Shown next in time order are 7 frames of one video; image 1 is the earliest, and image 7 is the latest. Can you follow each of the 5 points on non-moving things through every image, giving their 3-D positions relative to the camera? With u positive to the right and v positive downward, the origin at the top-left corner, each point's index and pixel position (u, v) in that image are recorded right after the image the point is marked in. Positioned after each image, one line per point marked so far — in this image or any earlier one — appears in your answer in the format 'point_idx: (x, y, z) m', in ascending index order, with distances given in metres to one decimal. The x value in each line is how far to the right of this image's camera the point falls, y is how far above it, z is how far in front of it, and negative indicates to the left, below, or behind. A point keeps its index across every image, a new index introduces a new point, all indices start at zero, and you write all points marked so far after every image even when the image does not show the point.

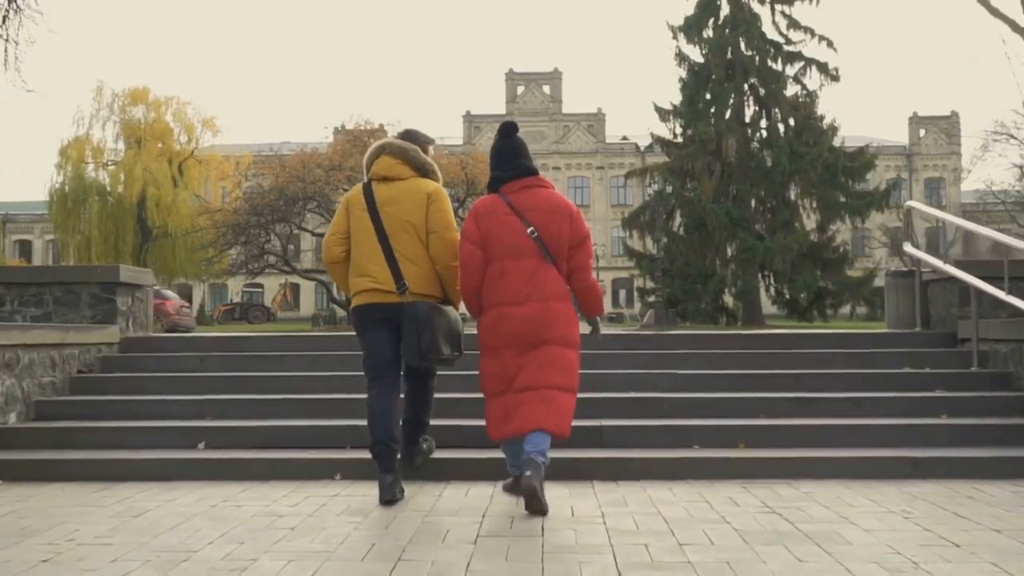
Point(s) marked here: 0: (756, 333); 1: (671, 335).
0: (+2.4, -0.4, +8.1) m
1: (+1.5, -0.5, +8.1) m
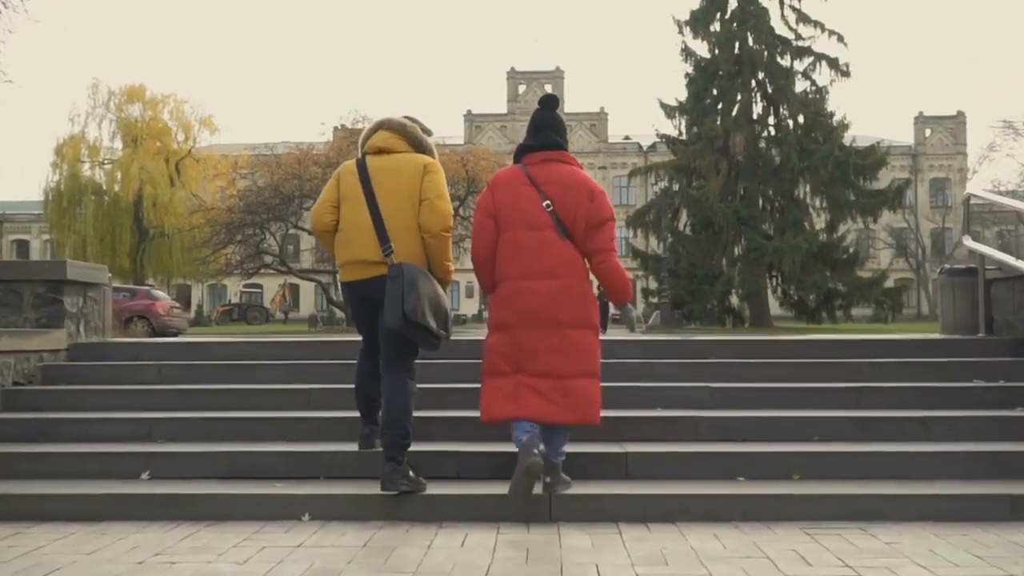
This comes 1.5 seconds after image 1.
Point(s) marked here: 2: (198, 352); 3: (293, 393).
0: (+2.4, -0.4, +7.1) m
1: (+1.6, -0.5, +7.0) m
2: (-2.7, -0.5, +7.2) m
3: (-1.6, -0.8, +6.3) m
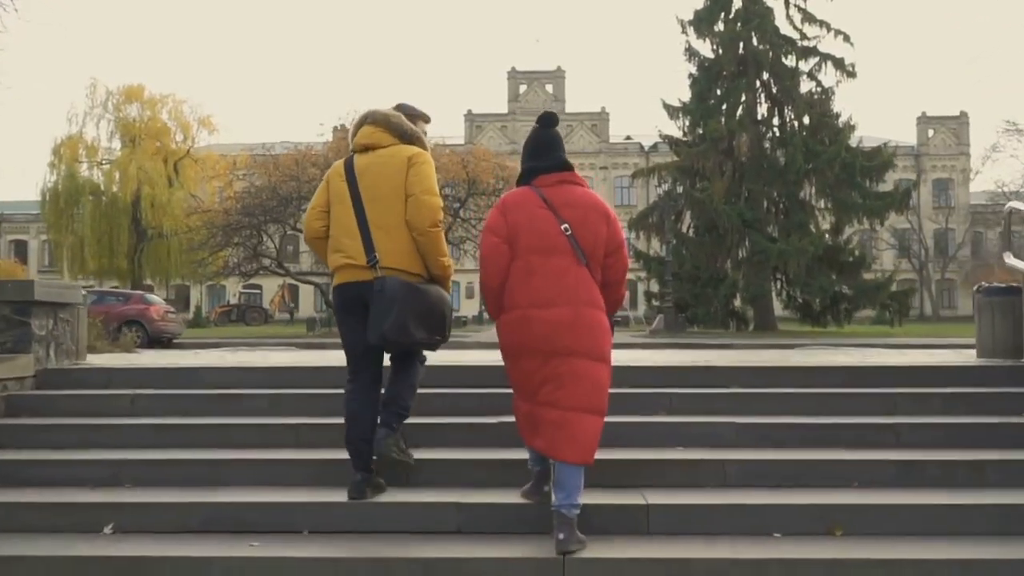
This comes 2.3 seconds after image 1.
0: (+2.5, -0.6, +6.5) m
1: (+1.6, -0.6, +6.5) m
2: (-2.7, -0.7, +6.6) m
3: (-1.6, -0.9, +5.7) m
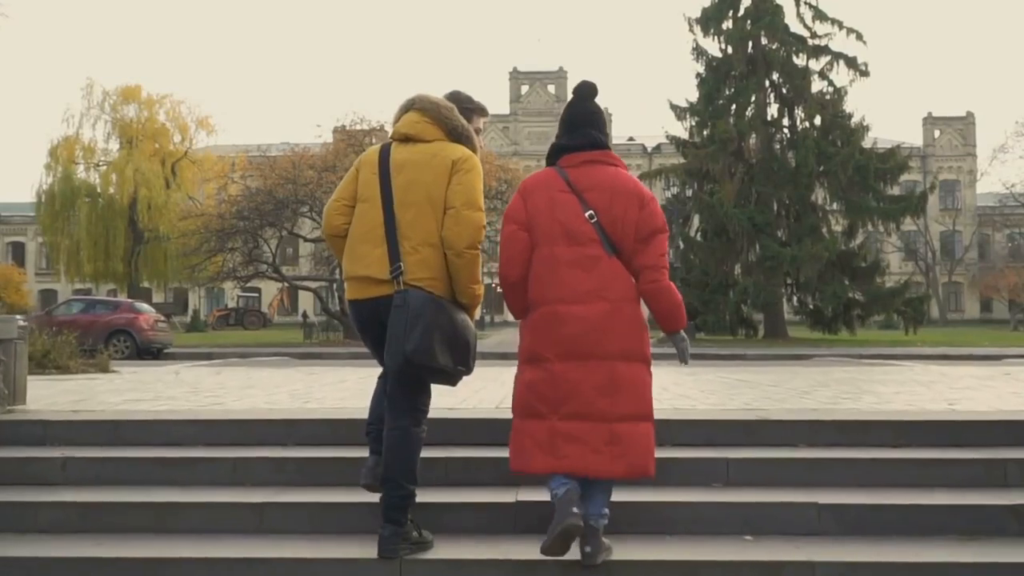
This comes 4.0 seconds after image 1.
0: (+2.6, -0.8, +5.4) m
1: (+1.7, -0.9, +5.3) m
2: (-2.5, -0.9, +5.5) m
3: (-1.5, -1.2, +4.6) m
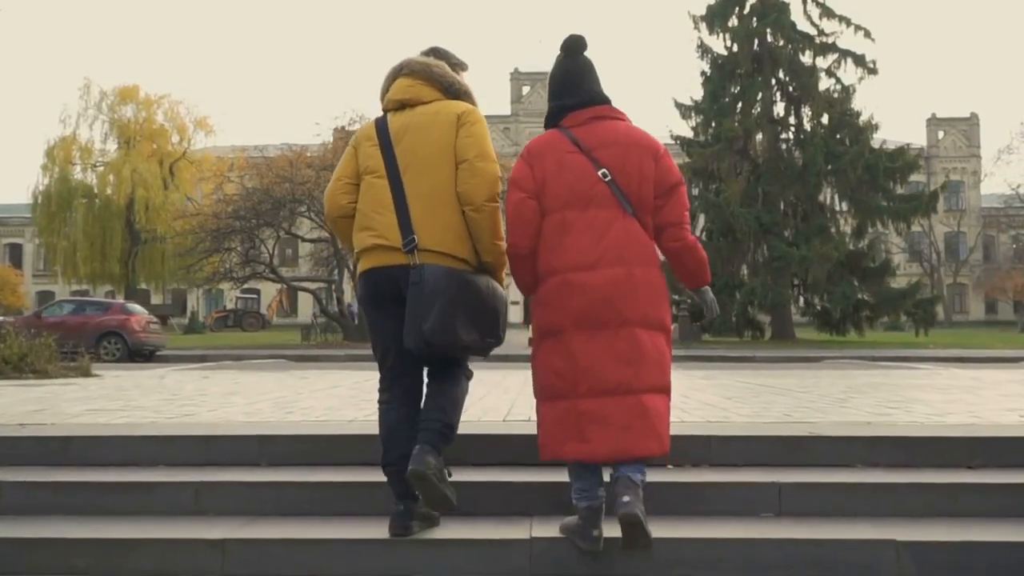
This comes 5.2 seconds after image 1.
0: (+2.6, -0.8, +4.7) m
1: (+1.8, -0.8, +4.6) m
2: (-2.5, -0.9, +4.7) m
3: (-1.4, -1.1, +3.8) m
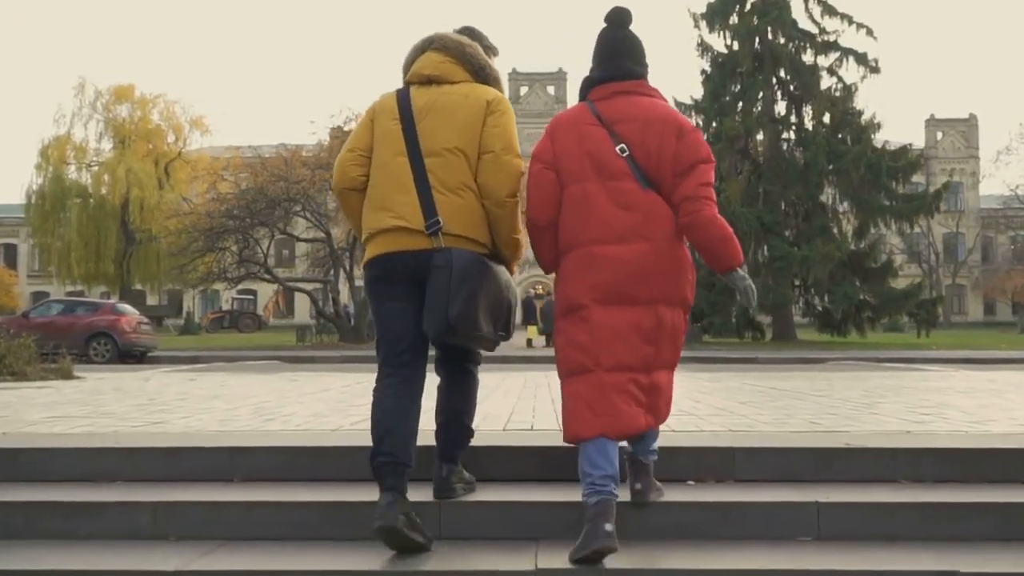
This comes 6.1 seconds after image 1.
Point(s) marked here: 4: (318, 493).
0: (+2.6, -0.8, +4.2) m
1: (+1.8, -0.8, +4.1) m
2: (-2.5, -0.9, +4.2) m
3: (-1.4, -1.1, +3.3) m
4: (-0.9, -0.9, +3.9) m
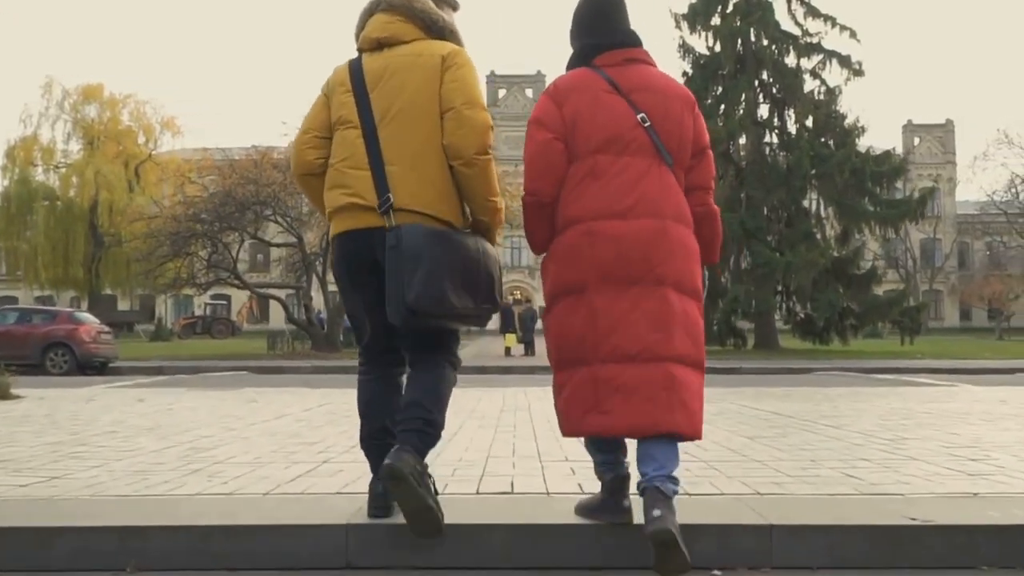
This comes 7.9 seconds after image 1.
0: (+2.5, -0.9, +3.3) m
1: (+1.7, -0.9, +3.2) m
2: (-2.6, -1.0, +3.3) m
3: (-1.5, -1.2, +2.4) m
4: (-1.0, -1.1, +3.0) m
